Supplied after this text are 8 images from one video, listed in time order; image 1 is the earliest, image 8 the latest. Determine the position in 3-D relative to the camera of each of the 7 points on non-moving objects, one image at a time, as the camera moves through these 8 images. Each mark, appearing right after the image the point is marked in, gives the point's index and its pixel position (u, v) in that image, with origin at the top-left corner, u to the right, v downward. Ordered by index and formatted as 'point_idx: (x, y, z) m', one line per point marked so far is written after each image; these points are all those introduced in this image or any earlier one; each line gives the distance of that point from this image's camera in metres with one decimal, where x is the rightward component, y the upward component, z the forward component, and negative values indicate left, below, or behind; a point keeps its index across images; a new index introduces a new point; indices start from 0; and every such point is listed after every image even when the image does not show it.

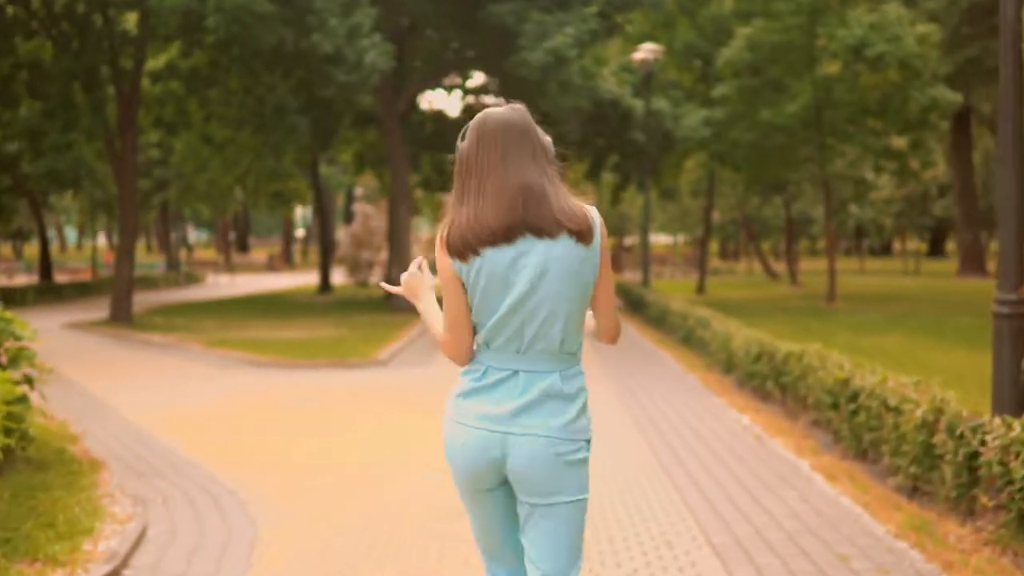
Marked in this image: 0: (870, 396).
0: (+2.6, -0.8, +9.3) m
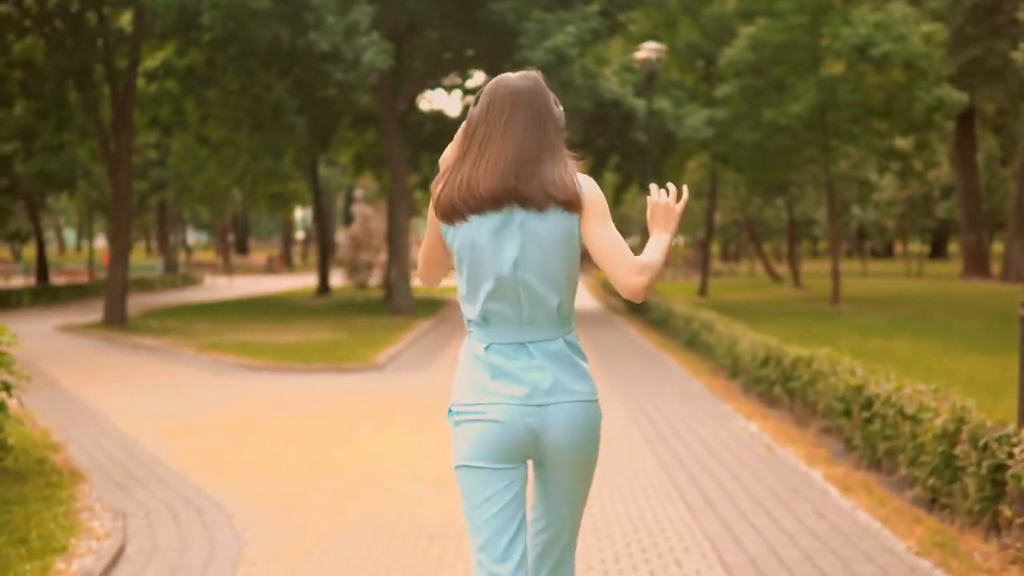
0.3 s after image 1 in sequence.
0: (+2.6, -0.8, +8.9) m
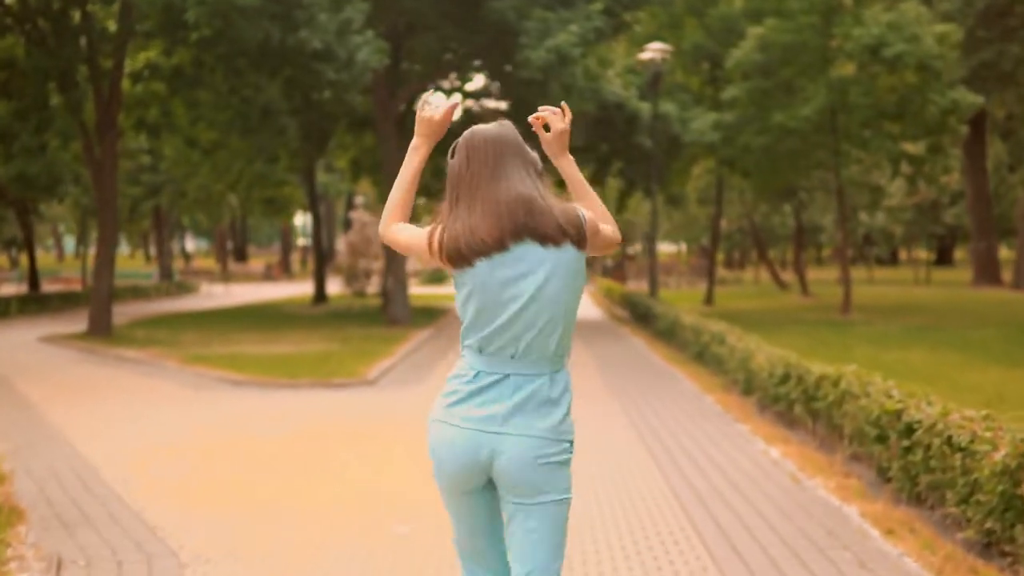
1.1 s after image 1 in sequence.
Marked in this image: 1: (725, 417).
0: (+2.6, -0.9, +7.9) m
1: (+2.2, -1.3, +13.1) m
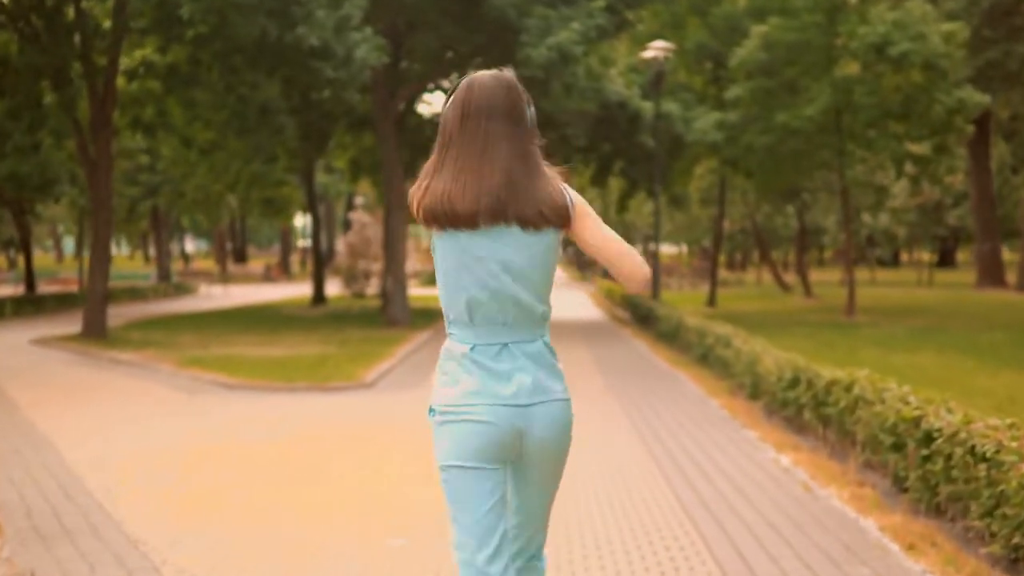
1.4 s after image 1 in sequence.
0: (+2.6, -0.9, +7.5) m
1: (+2.2, -1.4, +12.7) m
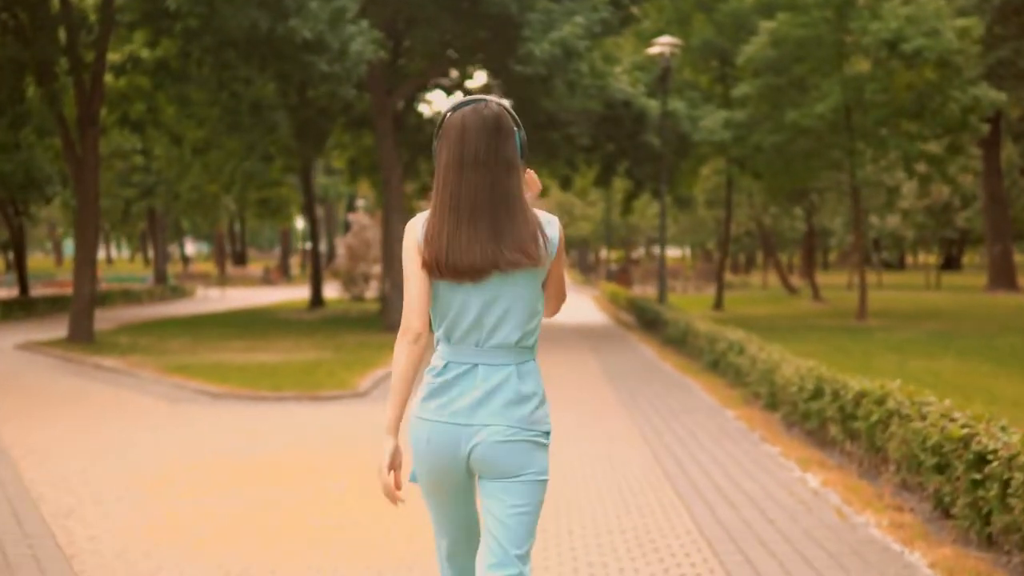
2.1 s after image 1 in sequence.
0: (+2.6, -0.9, +6.7) m
1: (+2.2, -1.4, +11.8) m
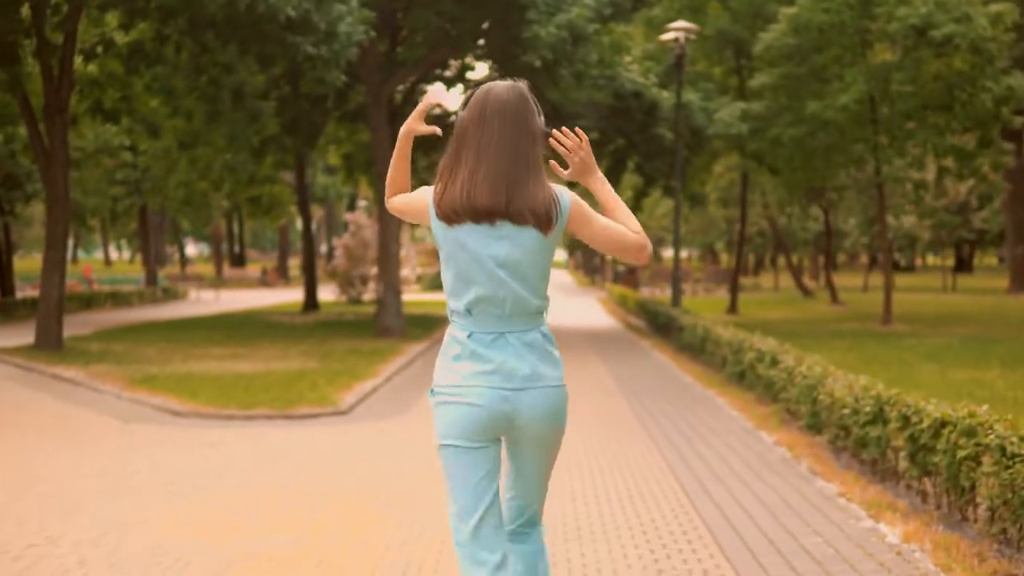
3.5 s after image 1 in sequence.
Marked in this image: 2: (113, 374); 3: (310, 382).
0: (+2.6, -0.9, +4.9) m
1: (+2.2, -1.4, +10.1) m
2: (-5.4, -1.1, +17.1) m
3: (-2.5, -1.2, +15.7) m
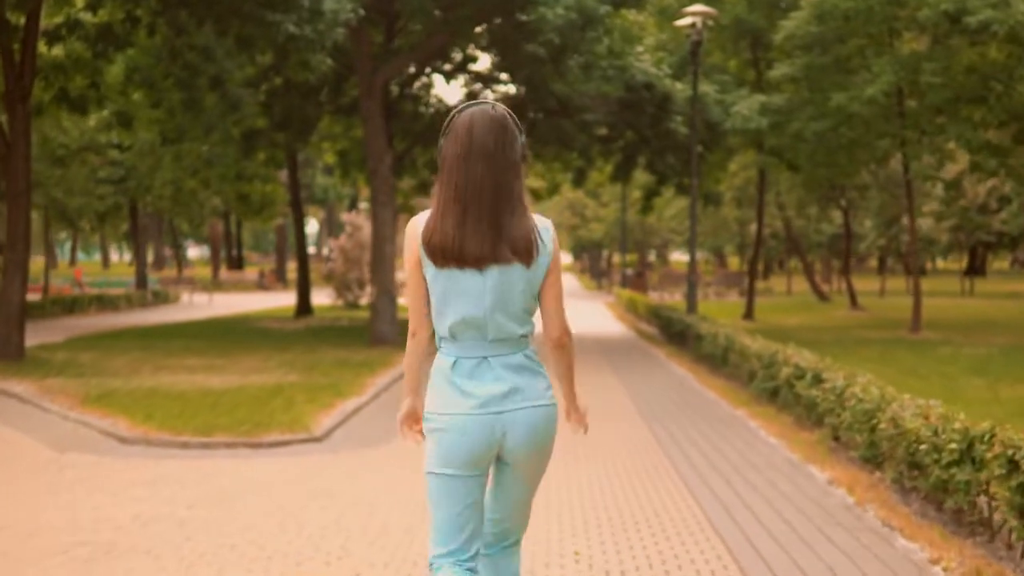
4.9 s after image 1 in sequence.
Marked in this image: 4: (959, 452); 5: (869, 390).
0: (+2.6, -1.0, +3.0) m
1: (+2.2, -1.5, +8.2) m
2: (-5.3, -1.2, +15.3) m
3: (-2.5, -1.2, +13.9) m
4: (+2.7, -1.0, +7.7) m
5: (+2.8, -0.8, +10.4) m
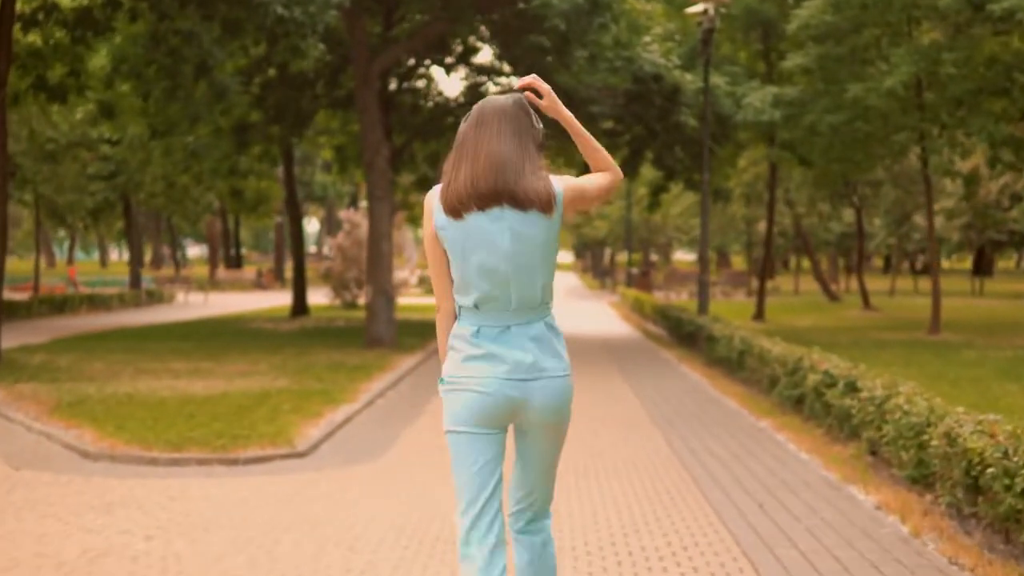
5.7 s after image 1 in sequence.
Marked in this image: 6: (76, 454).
0: (+2.6, -1.0, +2.0) m
1: (+2.3, -1.5, +7.2) m
2: (-5.3, -1.2, +14.2) m
3: (-2.4, -1.2, +12.8) m
4: (+2.7, -1.0, +6.6) m
5: (+2.9, -0.8, +9.3) m
6: (-3.5, -1.3, +10.2) m
